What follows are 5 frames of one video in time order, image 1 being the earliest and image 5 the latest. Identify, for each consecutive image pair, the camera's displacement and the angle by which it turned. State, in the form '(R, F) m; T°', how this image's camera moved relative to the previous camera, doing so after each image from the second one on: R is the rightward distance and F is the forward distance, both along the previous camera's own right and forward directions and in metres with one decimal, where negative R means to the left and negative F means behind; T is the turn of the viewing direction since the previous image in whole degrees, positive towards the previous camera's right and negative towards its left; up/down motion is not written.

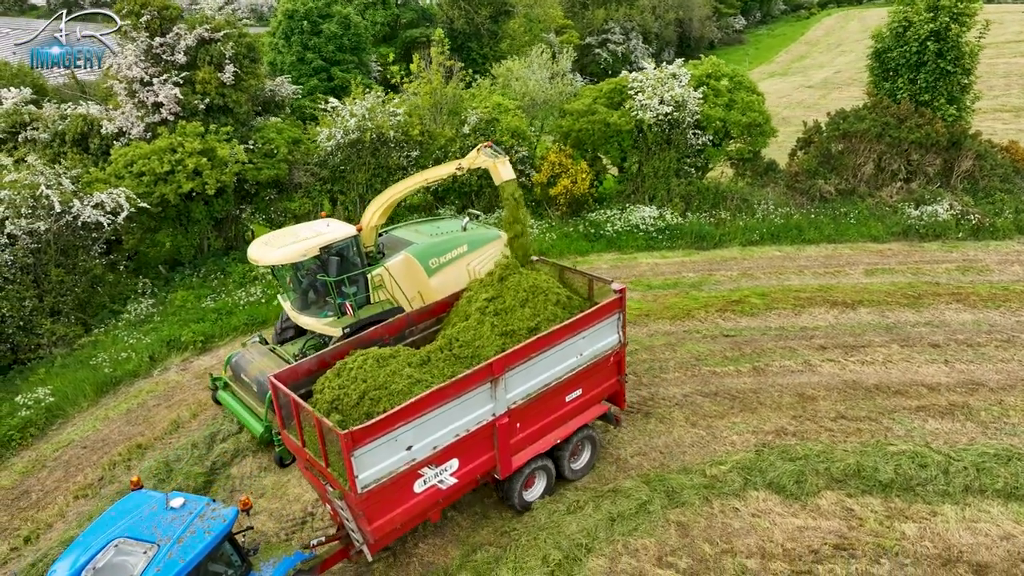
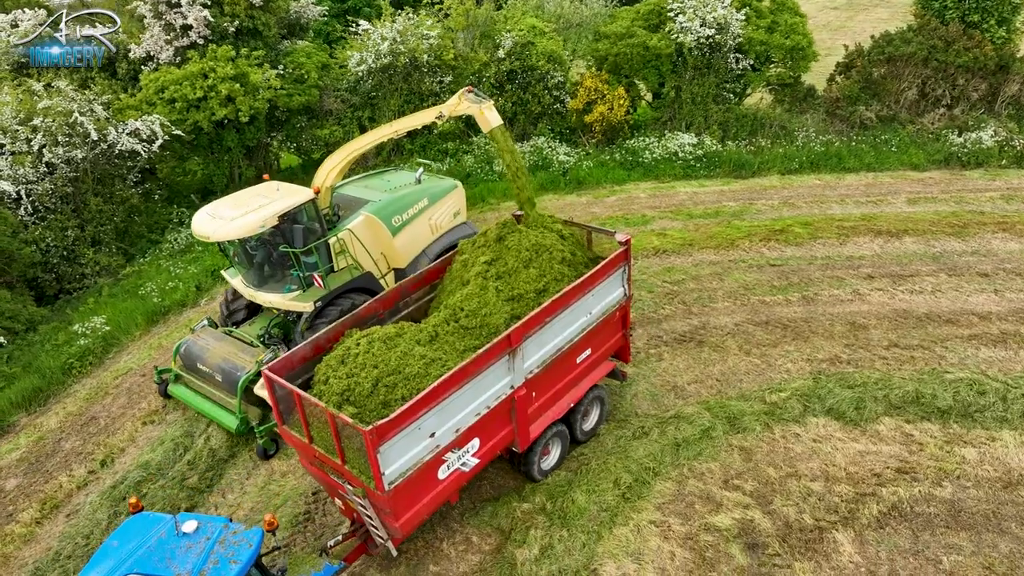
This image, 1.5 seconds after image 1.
(-0.6, 0.0) m; 0°
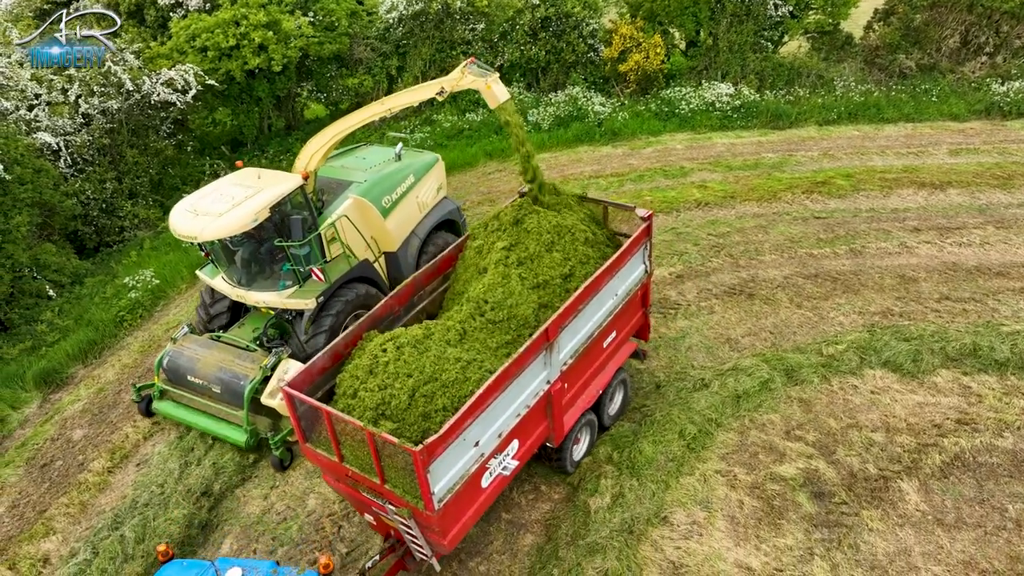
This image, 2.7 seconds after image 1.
(-0.5, 0.0) m; 0°
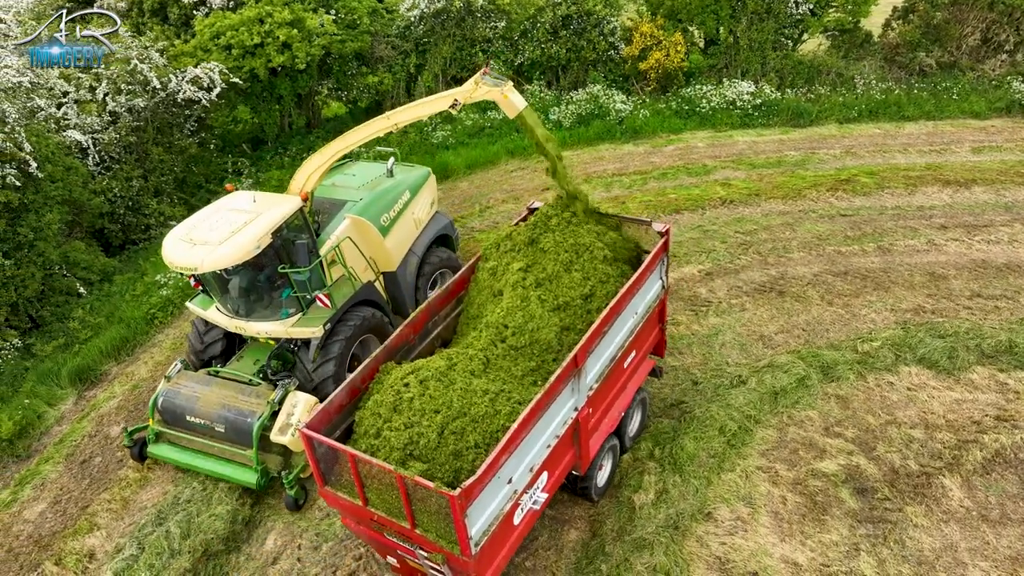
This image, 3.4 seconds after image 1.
(-0.3, 0.0) m; 0°
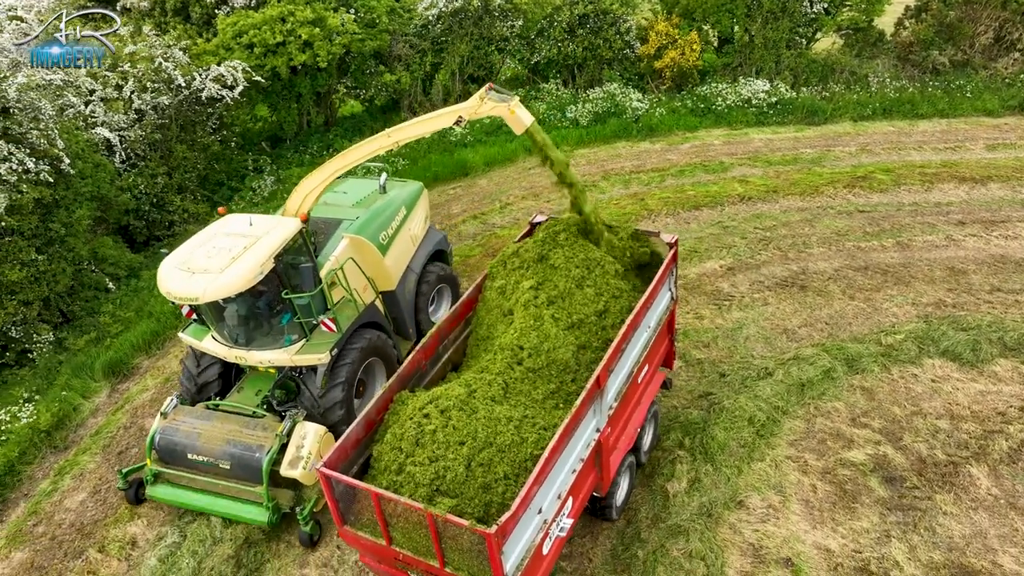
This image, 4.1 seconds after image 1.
(-0.3, -0.1) m; 0°
